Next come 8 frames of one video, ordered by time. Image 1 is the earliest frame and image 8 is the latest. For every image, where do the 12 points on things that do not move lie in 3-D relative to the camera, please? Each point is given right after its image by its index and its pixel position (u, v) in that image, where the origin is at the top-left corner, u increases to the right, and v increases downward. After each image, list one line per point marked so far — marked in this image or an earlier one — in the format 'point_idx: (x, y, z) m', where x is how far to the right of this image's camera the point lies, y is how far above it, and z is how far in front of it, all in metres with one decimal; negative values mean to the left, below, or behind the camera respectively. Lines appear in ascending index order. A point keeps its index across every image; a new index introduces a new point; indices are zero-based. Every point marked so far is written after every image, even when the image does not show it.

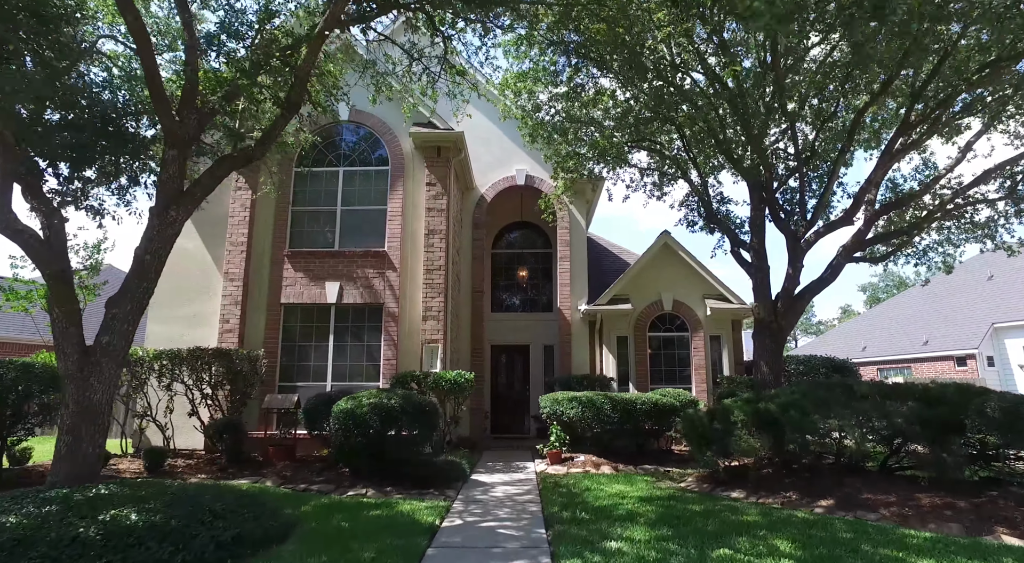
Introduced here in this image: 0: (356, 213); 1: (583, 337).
0: (-3.6, +1.6, +14.2) m
1: (+1.9, -1.5, +16.4) m
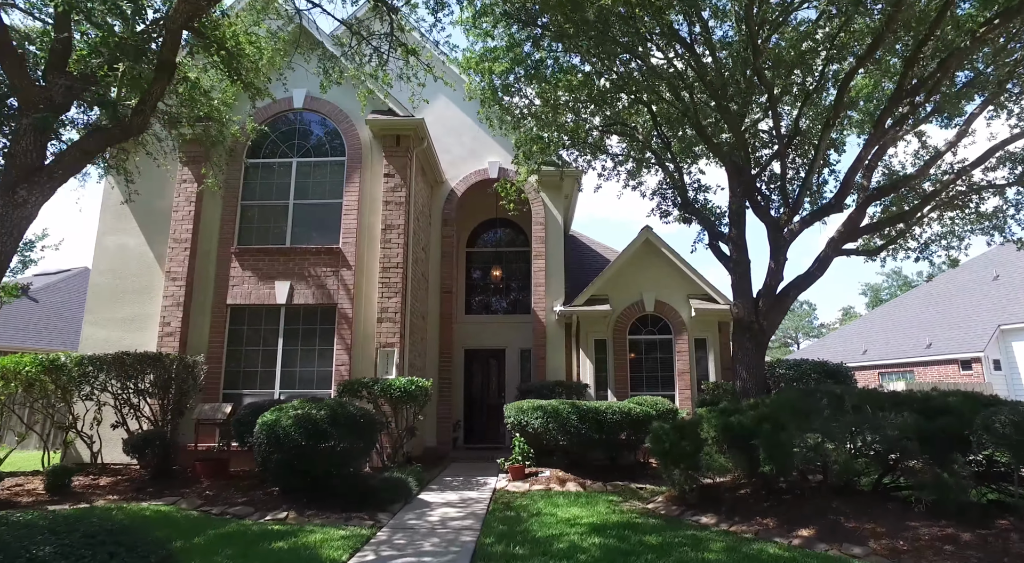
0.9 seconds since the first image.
0: (-4.3, +1.6, +13.2) m
1: (+1.2, -1.4, +15.3) m
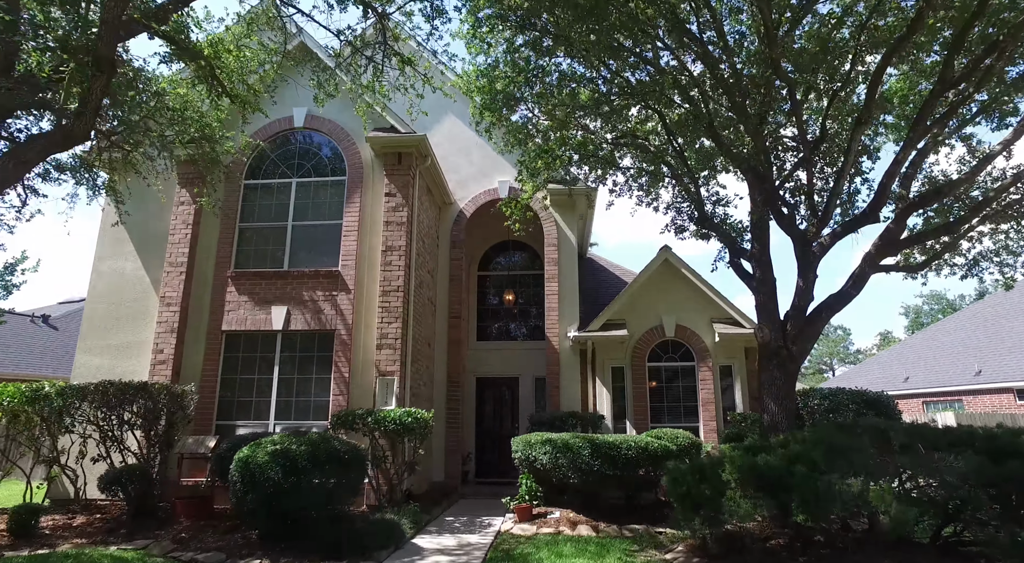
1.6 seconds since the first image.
0: (-4.1, +1.1, +12.6) m
1: (+1.4, -2.0, +14.4) m
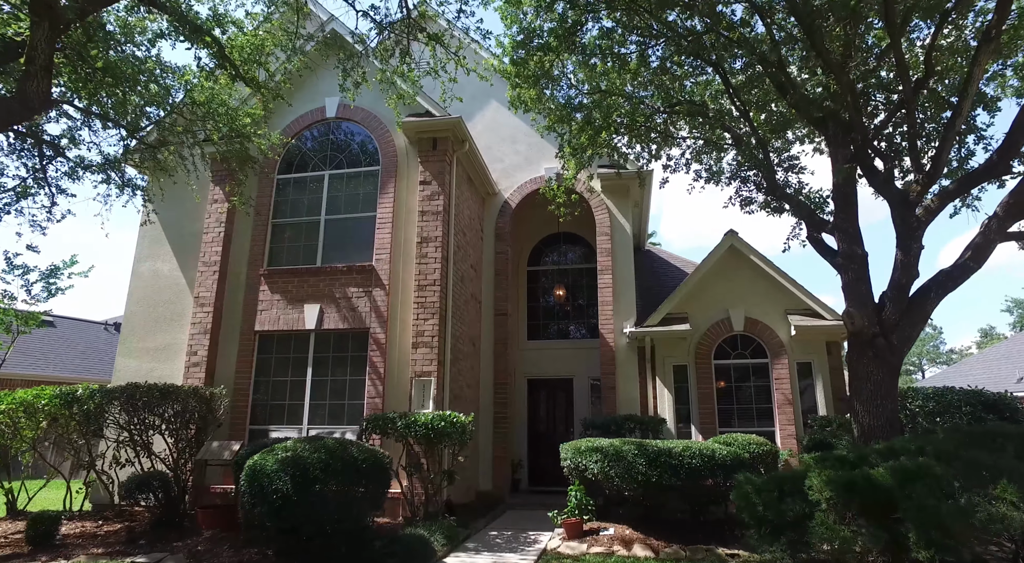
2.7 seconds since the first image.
0: (-3.3, +1.2, +12.0) m
1: (+2.5, -1.8, +13.2) m
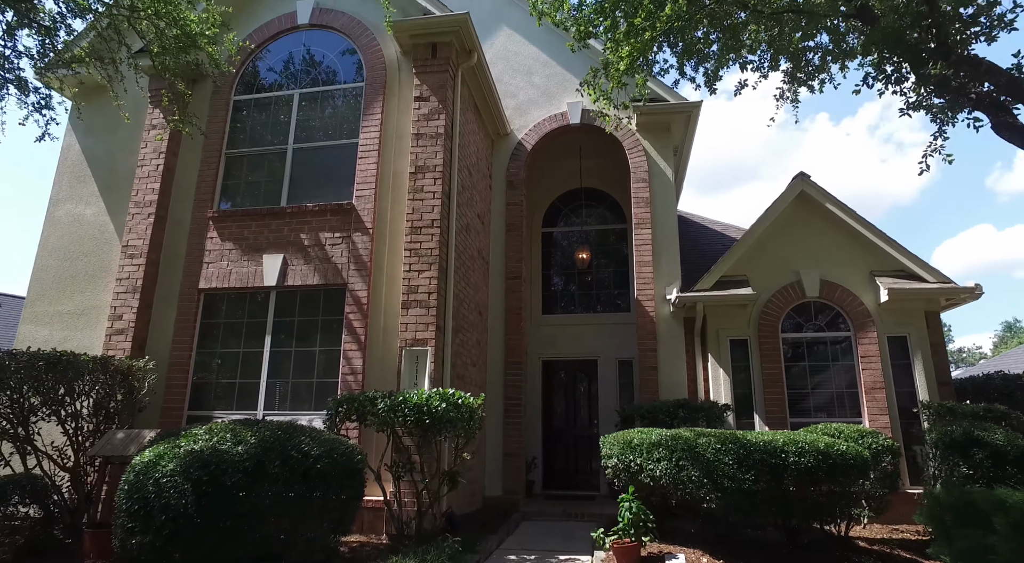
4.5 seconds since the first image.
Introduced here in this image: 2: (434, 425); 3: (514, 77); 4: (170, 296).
0: (-3.0, +2.0, +9.3) m
1: (+2.8, -1.0, +10.6) m
2: (-0.8, -1.5, +6.6) m
3: (0.0, +4.1, +12.5) m
4: (-5.0, -0.2, +9.0) m
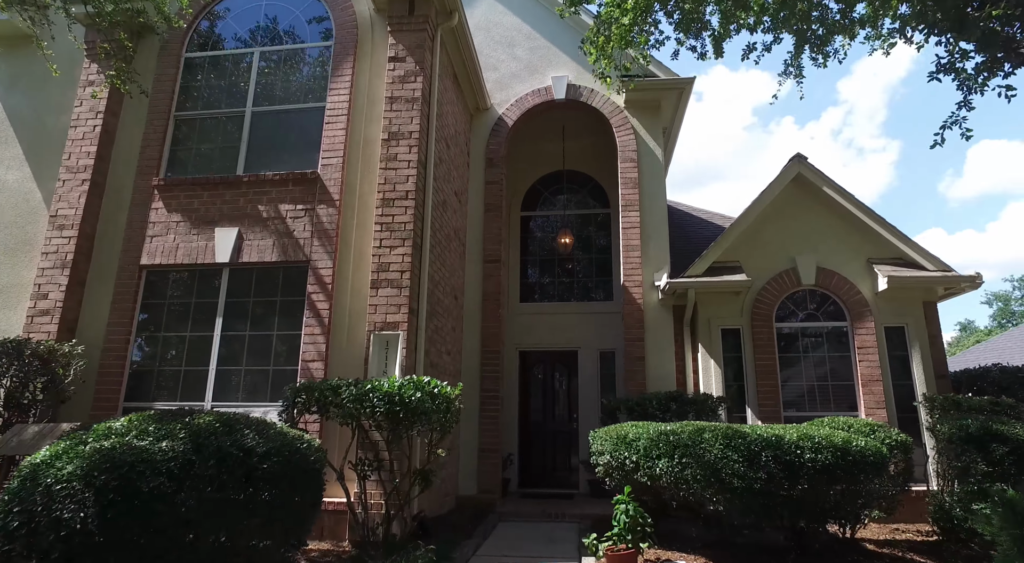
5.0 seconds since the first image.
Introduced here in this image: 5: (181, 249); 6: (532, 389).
0: (-3.2, +2.3, +8.4) m
1: (+2.4, -0.8, +10.0) m
2: (-1.0, -1.3, +5.8) m
3: (-0.3, +4.4, +11.7) m
4: (-5.3, +0.1, +8.0) m
5: (-4.2, +0.4, +7.9) m
6: (+0.4, -2.1, +11.9) m
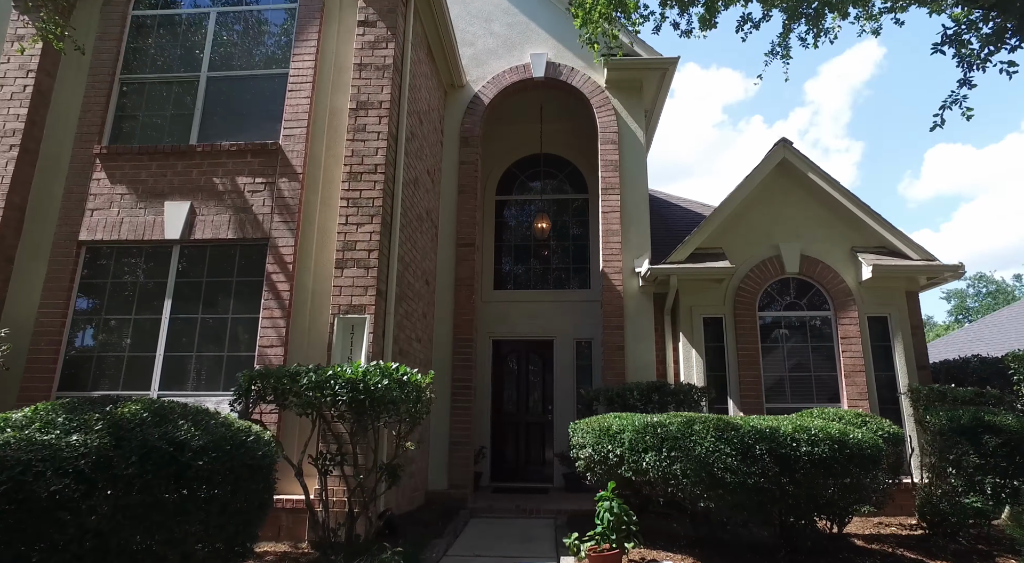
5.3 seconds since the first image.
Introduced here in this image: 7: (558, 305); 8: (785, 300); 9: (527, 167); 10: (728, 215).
0: (-3.5, +2.5, +7.8) m
1: (+2.1, -0.6, +9.6) m
2: (-1.2, -1.1, +5.3) m
3: (-0.7, +4.7, +11.2) m
4: (-5.5, +0.4, +7.3) m
5: (-4.5, +0.7, +7.2) m
6: (-0.1, -1.8, +11.5) m
7: (+0.9, -0.4, +11.6) m
8: (+4.2, -0.3, +9.5) m
9: (+0.3, +2.3, +12.6) m
10: (+3.3, +1.0, +9.5) m
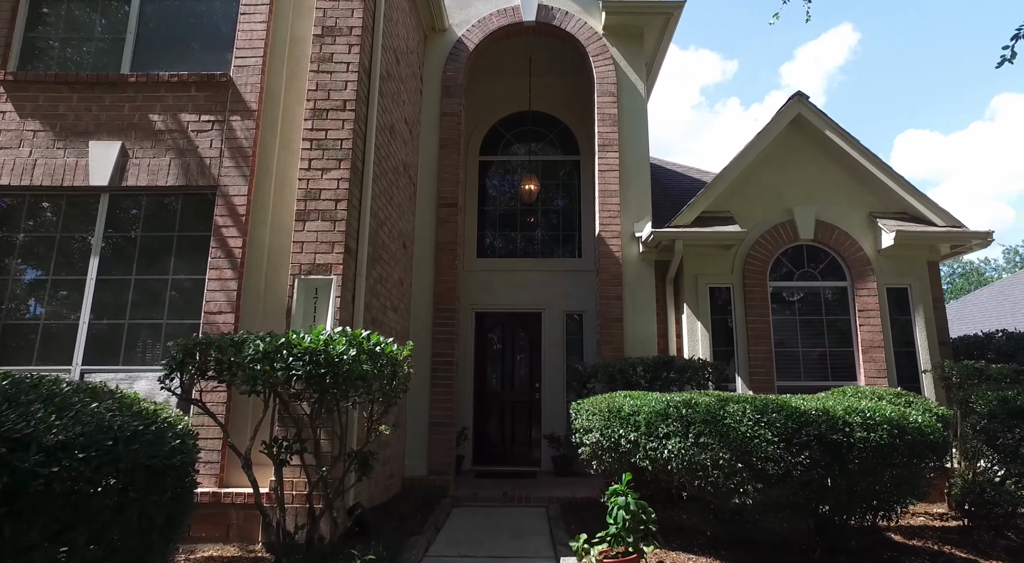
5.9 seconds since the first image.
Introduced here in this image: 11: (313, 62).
0: (-3.6, +3.0, +6.6) m
1: (+1.9, -0.1, +8.7) m
2: (-1.2, -0.7, +4.3) m
3: (-0.9, +5.2, +10.0) m
4: (-5.6, +0.8, +6.1) m
5: (-4.6, +1.1, +6.0) m
6: (-0.4, -1.2, +10.6) m
7: (+0.6, +0.1, +10.7) m
8: (+4.0, +0.2, +8.7) m
9: (+0.1, +2.9, +11.5) m
10: (+3.1, +1.5, +8.6) m
11: (-2.0, +2.2, +6.2) m
